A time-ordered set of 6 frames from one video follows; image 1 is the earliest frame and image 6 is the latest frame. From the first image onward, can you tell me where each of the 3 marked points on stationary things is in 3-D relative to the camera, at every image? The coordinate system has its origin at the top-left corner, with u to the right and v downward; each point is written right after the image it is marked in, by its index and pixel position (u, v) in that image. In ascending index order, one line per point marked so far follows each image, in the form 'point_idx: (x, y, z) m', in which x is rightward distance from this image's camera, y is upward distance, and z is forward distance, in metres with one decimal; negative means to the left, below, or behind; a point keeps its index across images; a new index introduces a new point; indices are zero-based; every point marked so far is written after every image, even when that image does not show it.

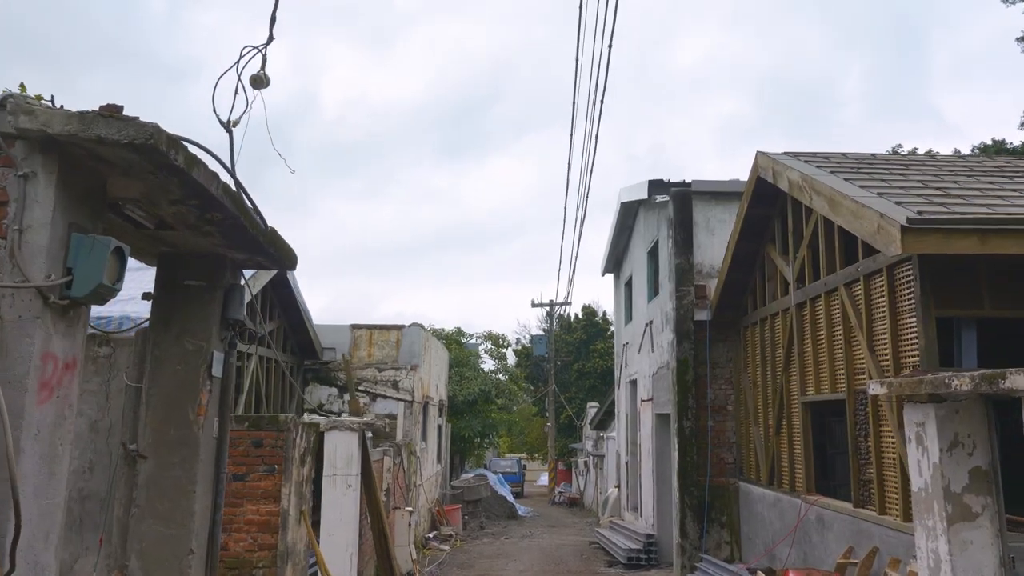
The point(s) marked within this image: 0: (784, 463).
0: (+2.3, -1.5, +7.7) m
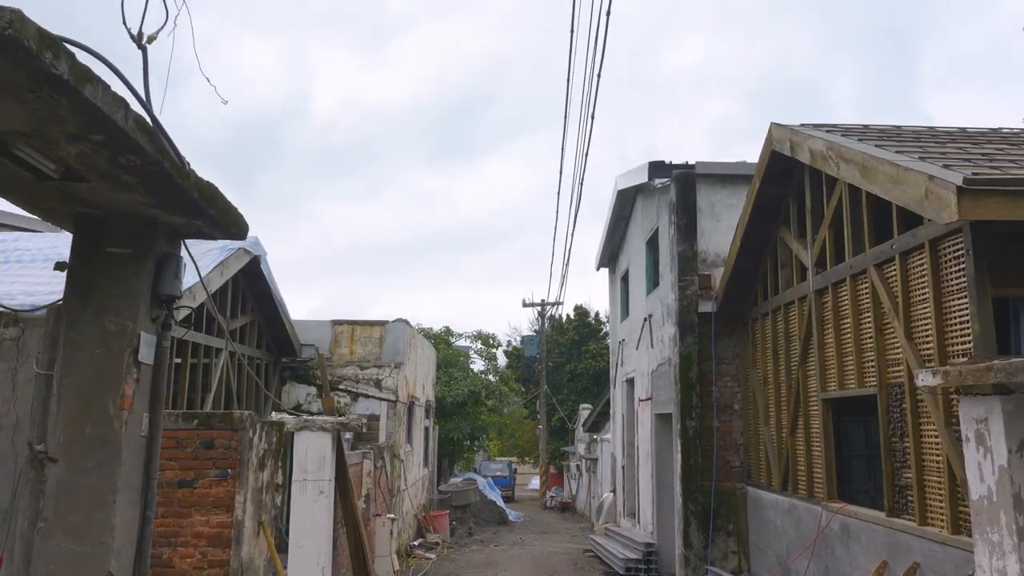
0: (+2.2, -1.4, +7.0) m
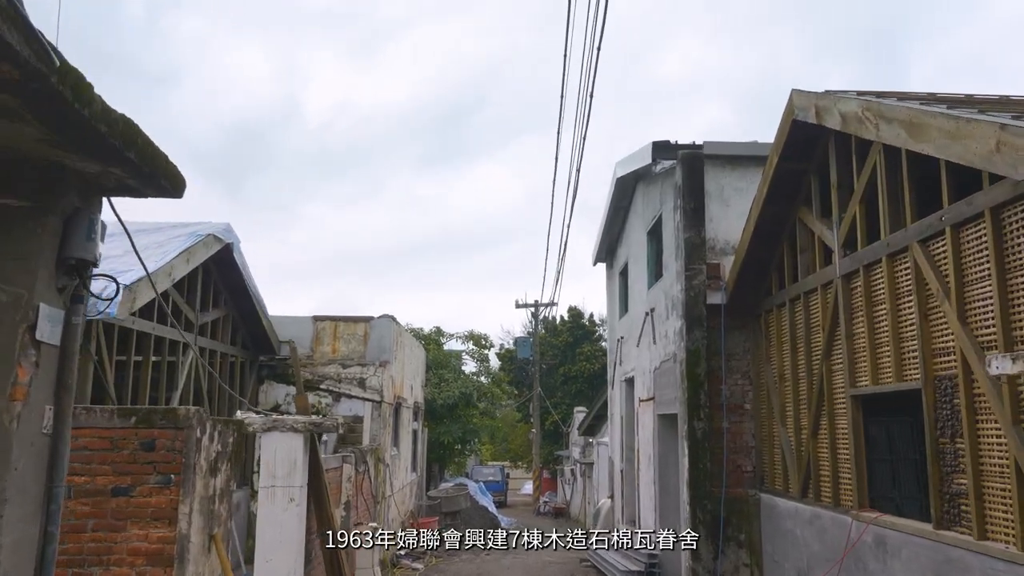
0: (+2.1, -1.3, +6.3) m
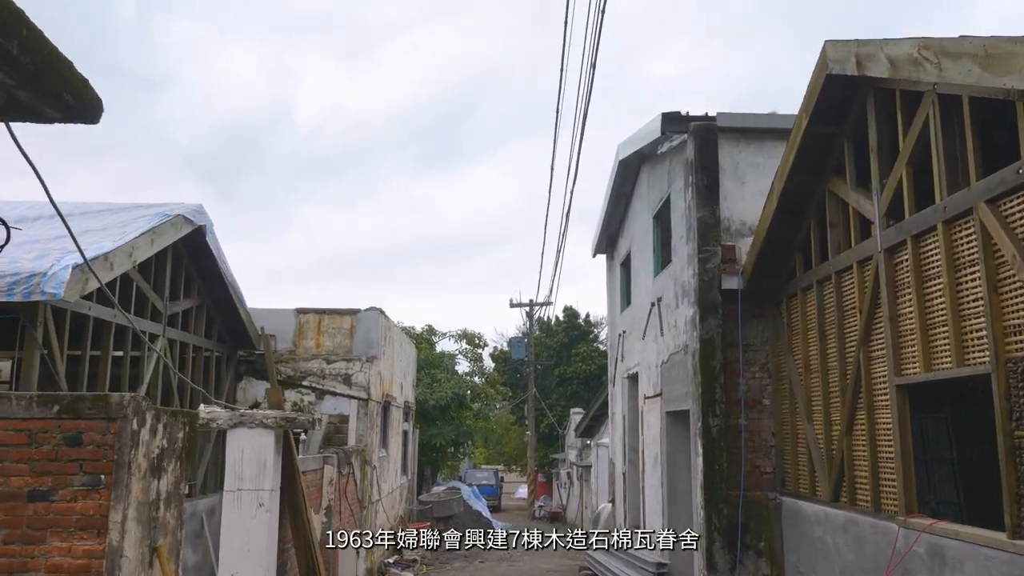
0: (+2.1, -1.1, +5.6) m
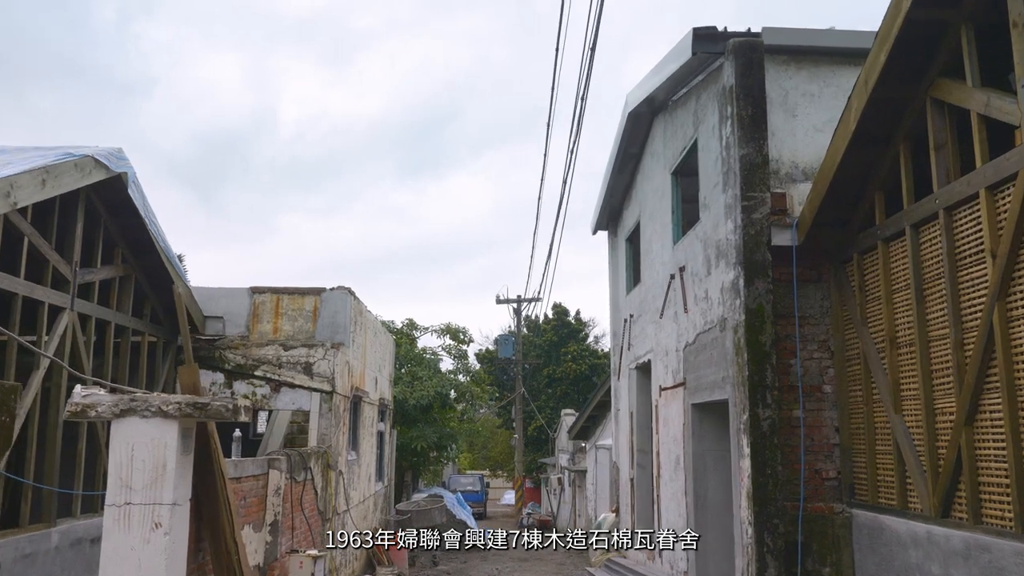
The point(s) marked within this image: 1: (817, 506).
0: (+2.1, -0.8, +4.1) m
1: (+1.9, -1.3, +5.6) m
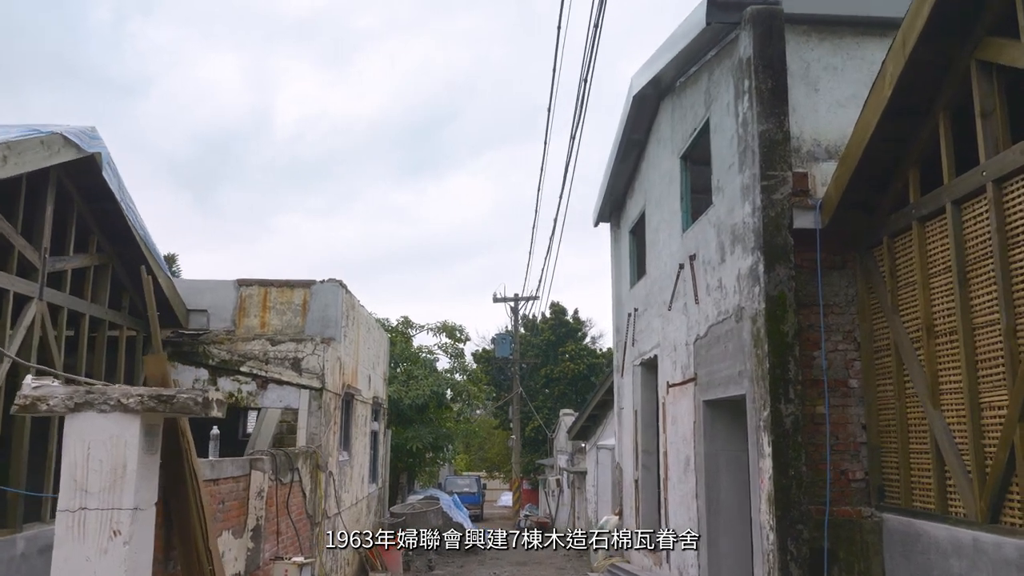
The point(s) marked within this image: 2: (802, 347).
0: (+2.1, -0.8, +3.7) m
1: (+1.9, -1.2, +5.1) m
2: (+1.7, -0.3, +5.3) m
